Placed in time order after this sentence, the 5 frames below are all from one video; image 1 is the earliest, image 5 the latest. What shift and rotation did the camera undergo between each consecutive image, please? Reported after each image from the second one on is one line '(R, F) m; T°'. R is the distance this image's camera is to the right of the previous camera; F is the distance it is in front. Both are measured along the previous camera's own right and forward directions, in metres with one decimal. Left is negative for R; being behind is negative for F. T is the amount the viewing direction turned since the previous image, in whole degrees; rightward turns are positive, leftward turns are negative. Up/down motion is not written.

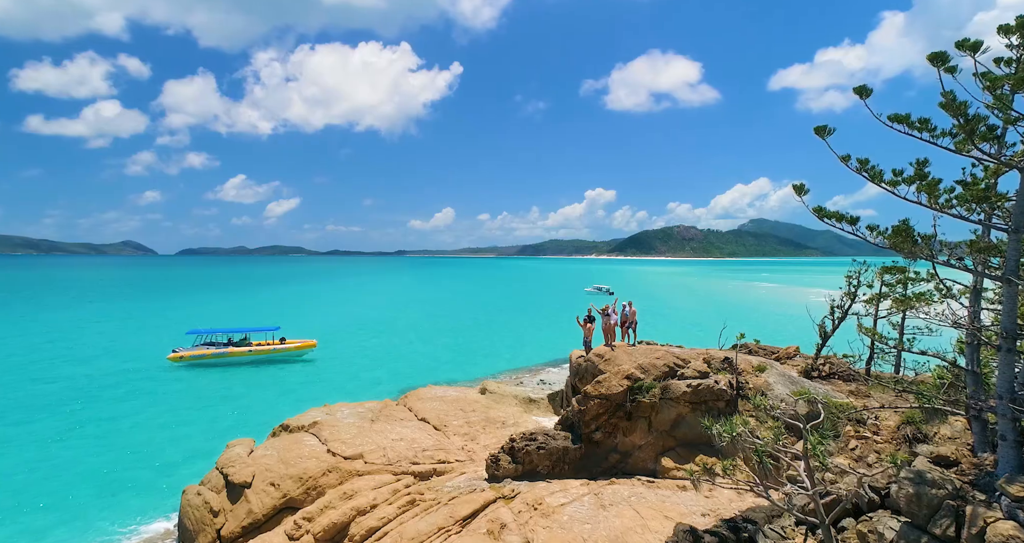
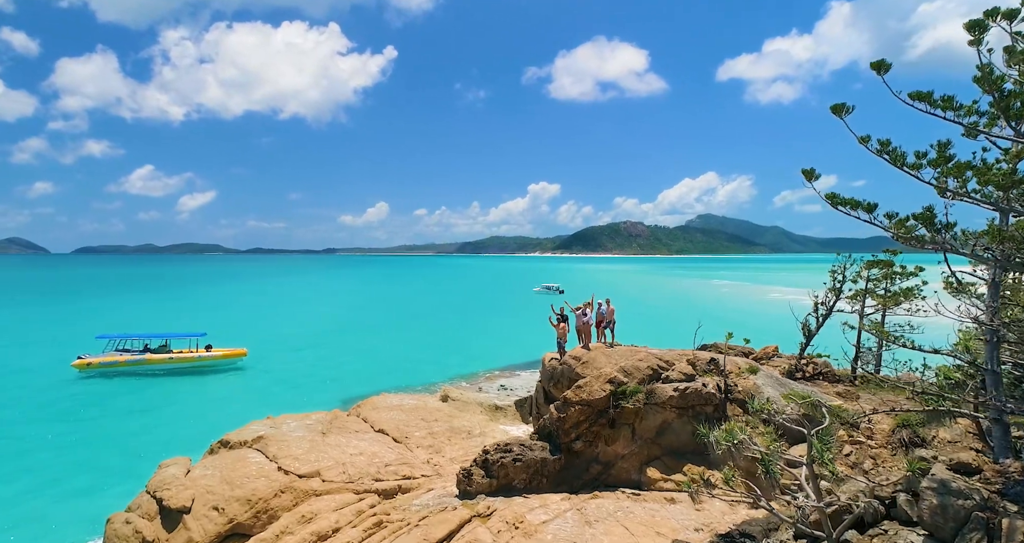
(-0.9, +1.7) m; +5°
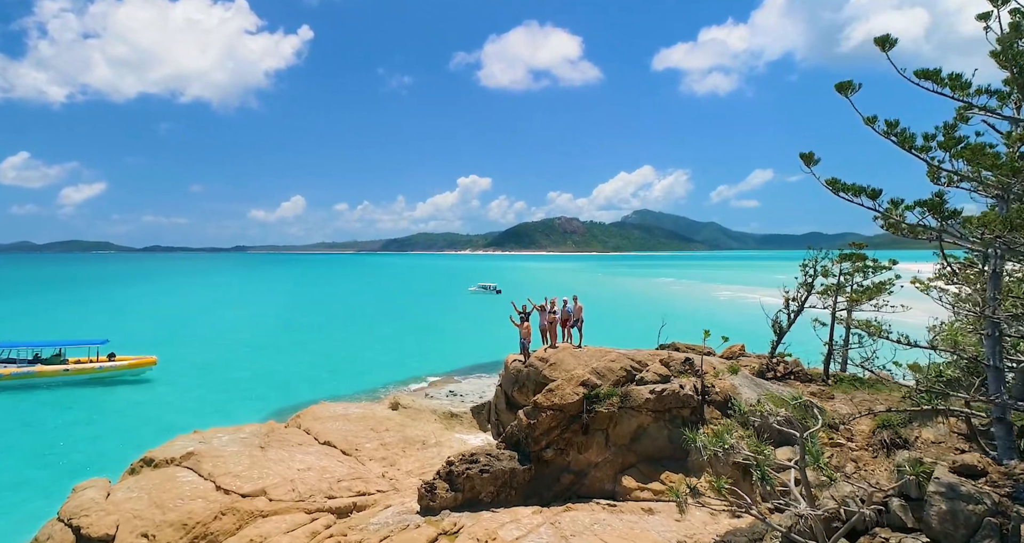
(-0.8, +1.4) m; +5°
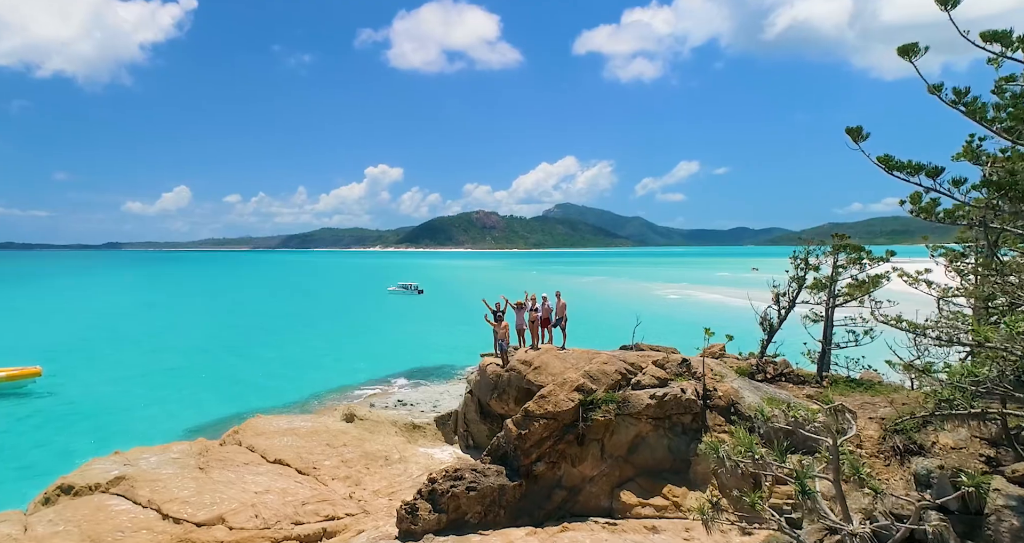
(-1.6, +2.0) m; +7°
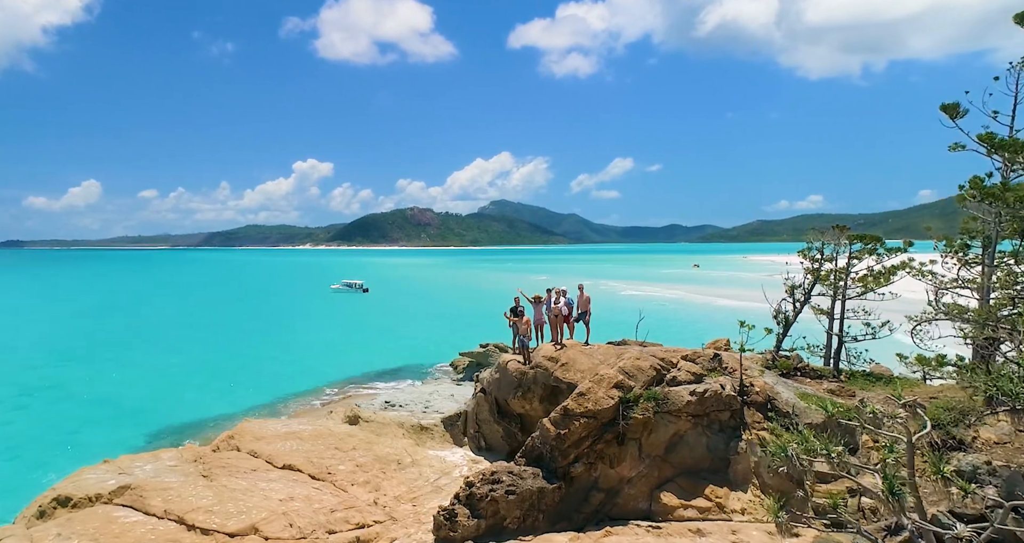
(-2.2, +1.0) m; +5°
